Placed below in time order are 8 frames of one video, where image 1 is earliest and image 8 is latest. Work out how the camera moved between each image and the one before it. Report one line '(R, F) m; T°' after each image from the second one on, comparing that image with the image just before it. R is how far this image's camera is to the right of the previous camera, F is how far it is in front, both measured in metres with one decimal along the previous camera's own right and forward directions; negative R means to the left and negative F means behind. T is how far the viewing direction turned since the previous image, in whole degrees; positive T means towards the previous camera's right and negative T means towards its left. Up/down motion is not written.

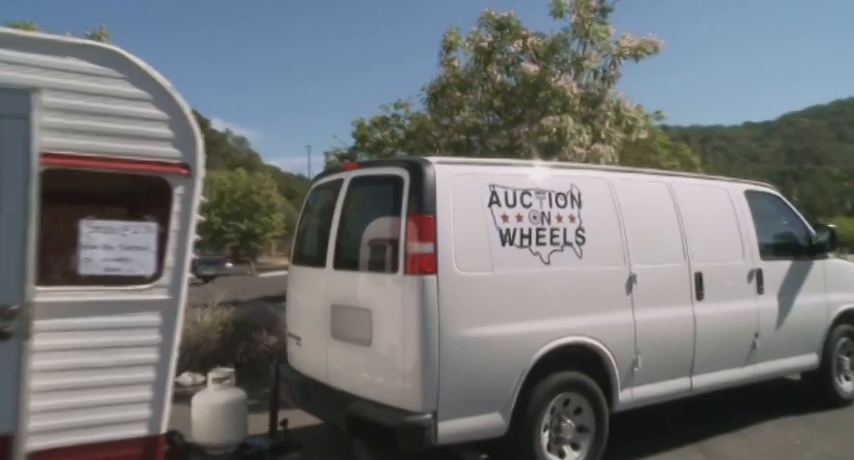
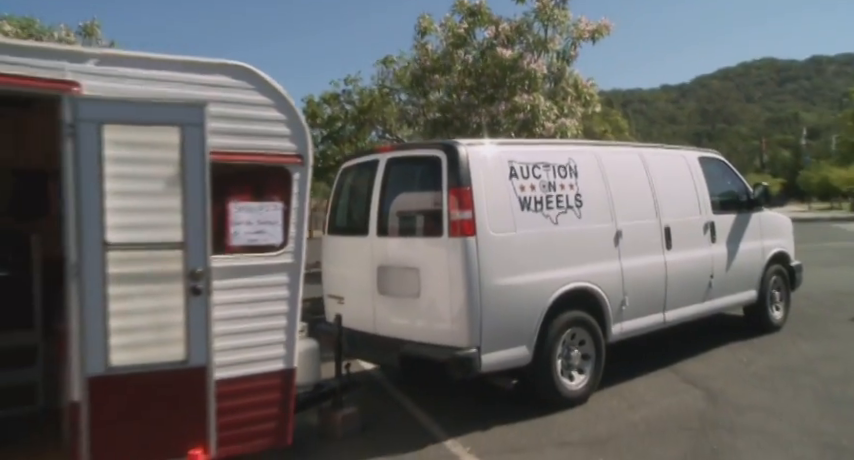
(-0.8, -0.9) m; +6°
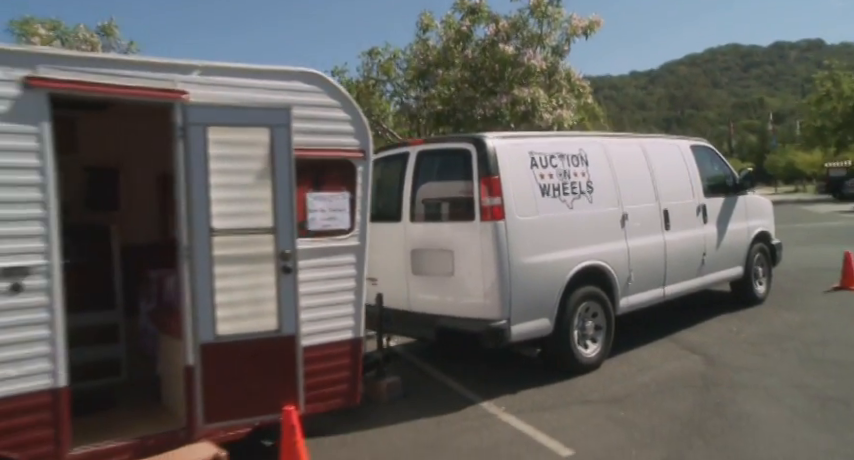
(-0.5, -0.5) m; +2°
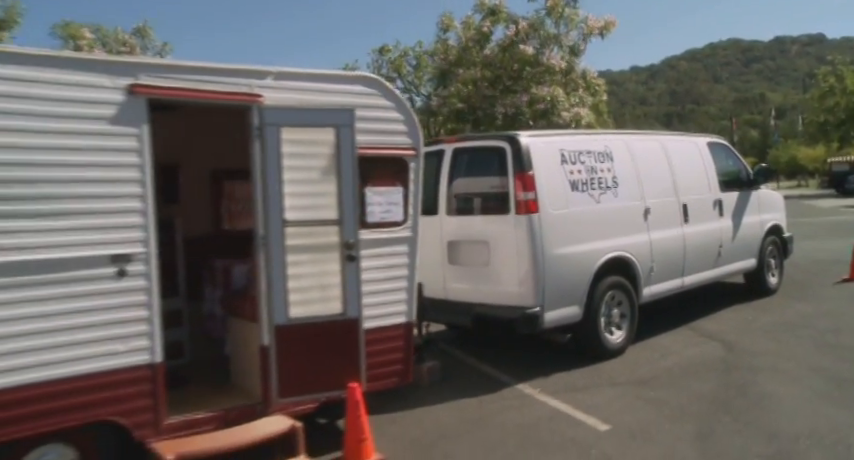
(-0.3, -0.3) m; 0°
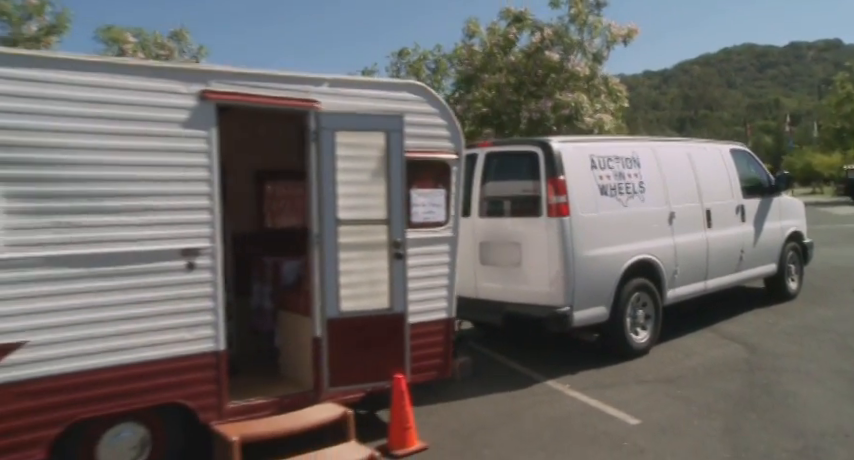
(-0.2, -0.2) m; -1°
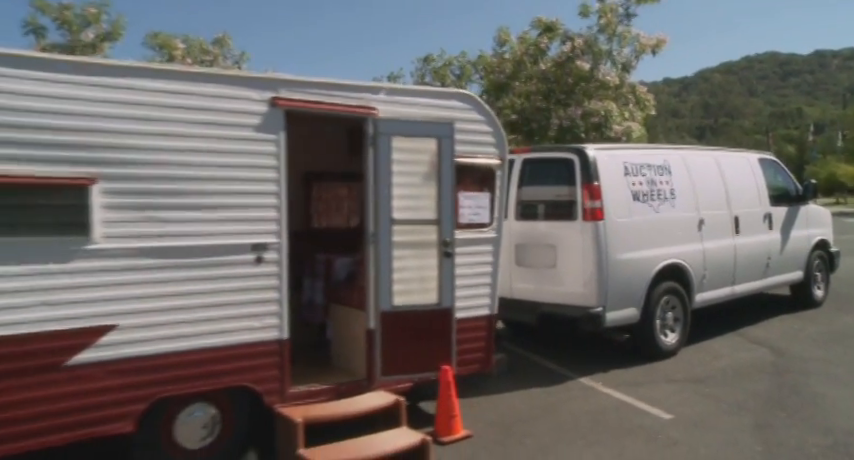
(-0.2, -0.3) m; -1°
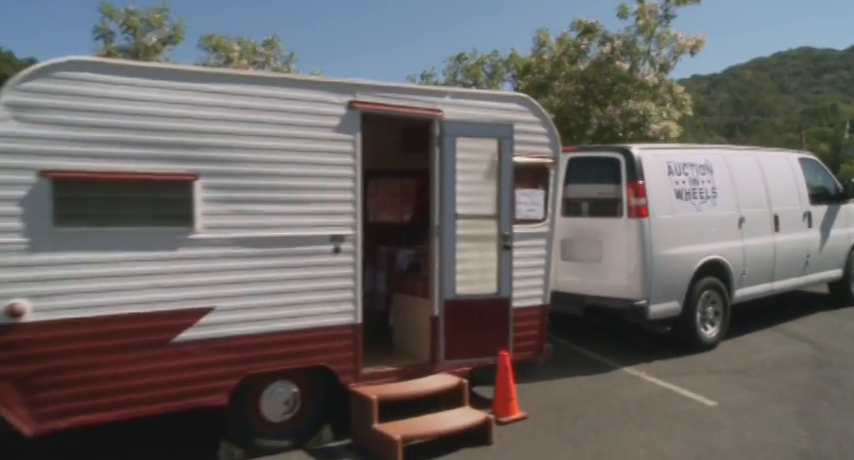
(-0.3, -0.3) m; -2°
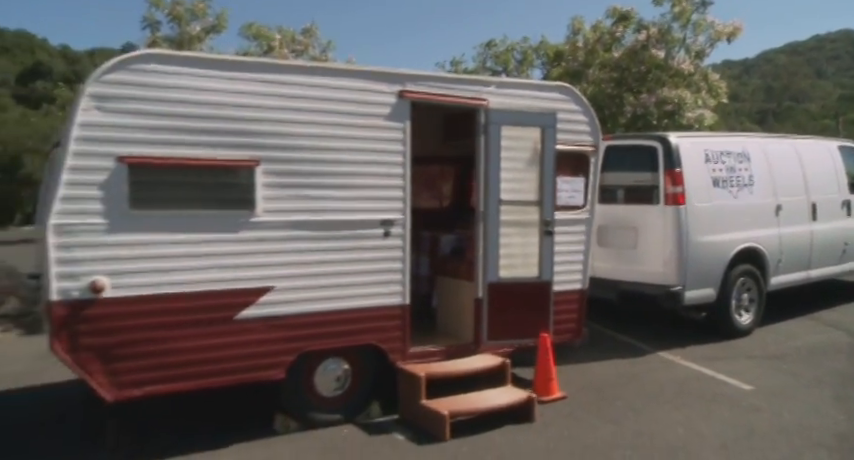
(-0.2, -0.2) m; -2°
